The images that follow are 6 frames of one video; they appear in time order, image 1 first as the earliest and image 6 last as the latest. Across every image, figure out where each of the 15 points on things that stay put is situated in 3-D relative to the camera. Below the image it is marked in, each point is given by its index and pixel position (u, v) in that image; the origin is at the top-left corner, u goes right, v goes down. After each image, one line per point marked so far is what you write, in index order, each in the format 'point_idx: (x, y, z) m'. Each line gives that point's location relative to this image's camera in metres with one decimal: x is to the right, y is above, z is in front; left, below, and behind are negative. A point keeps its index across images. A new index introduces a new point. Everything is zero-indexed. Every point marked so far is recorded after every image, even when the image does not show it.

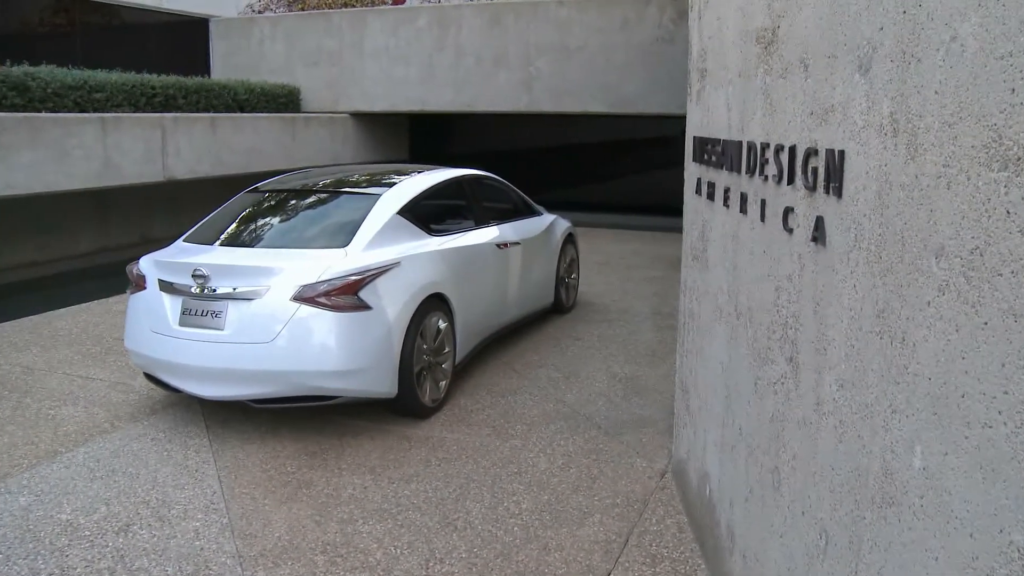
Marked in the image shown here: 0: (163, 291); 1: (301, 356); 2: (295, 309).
0: (-1.8, 0.0, +5.0) m
1: (-1.0, -0.3, +4.7) m
2: (-1.1, -0.1, +4.7) m
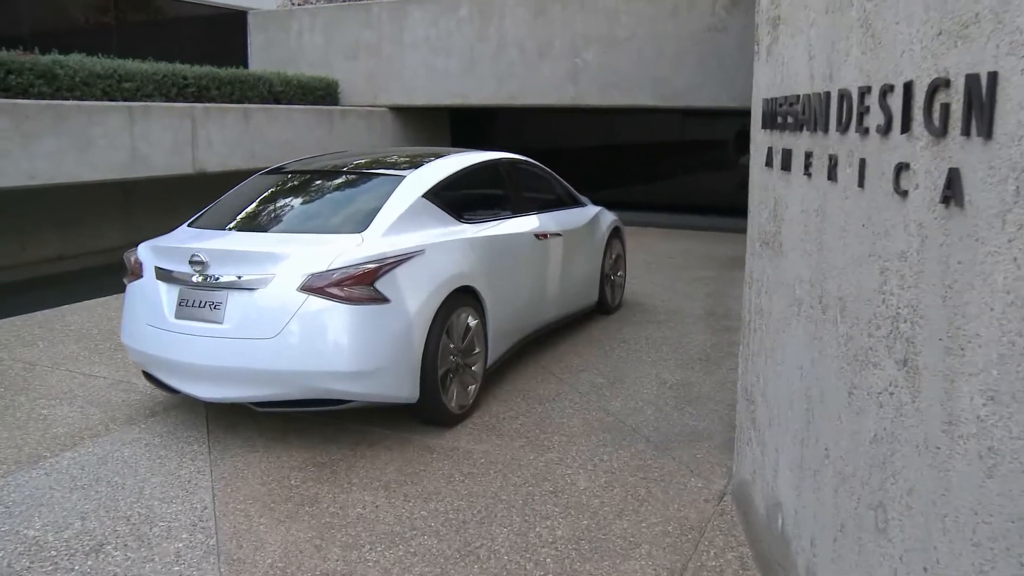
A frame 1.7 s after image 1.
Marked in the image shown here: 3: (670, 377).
0: (-1.7, 0.0, +4.5) m
1: (-0.9, -0.3, +4.2) m
2: (-0.9, -0.1, +4.2) m
3: (+1.0, -0.5, +5.9) m
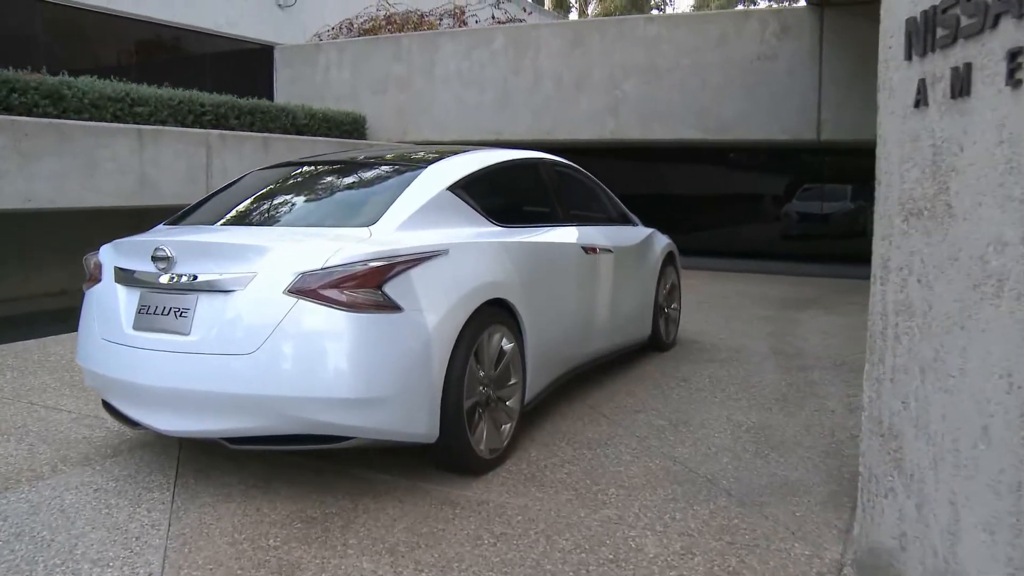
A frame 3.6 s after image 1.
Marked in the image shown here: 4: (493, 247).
0: (-1.5, 0.0, +3.6) m
1: (-0.7, -0.3, +3.2) m
2: (-0.7, -0.1, +3.3) m
3: (+1.2, -0.7, +4.9) m
4: (-0.1, +0.2, +4.0) m
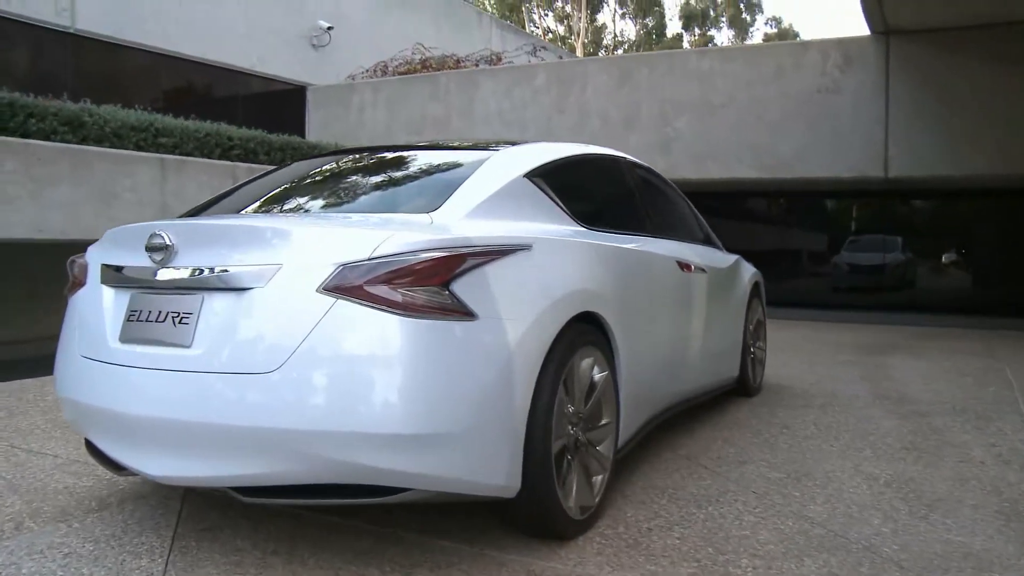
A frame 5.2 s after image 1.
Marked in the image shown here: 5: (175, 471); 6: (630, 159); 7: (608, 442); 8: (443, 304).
0: (-1.2, 0.0, +2.8) m
1: (-0.5, -0.3, +2.4) m
2: (-0.5, -0.1, +2.4) m
3: (+1.5, -0.8, +4.0) m
4: (+0.2, +0.1, +3.2) m
5: (-0.9, -0.5, +2.6) m
6: (+0.5, +0.6, +4.4) m
7: (+0.3, -0.5, +3.2) m
8: (-0.2, 0.0, +2.5) m
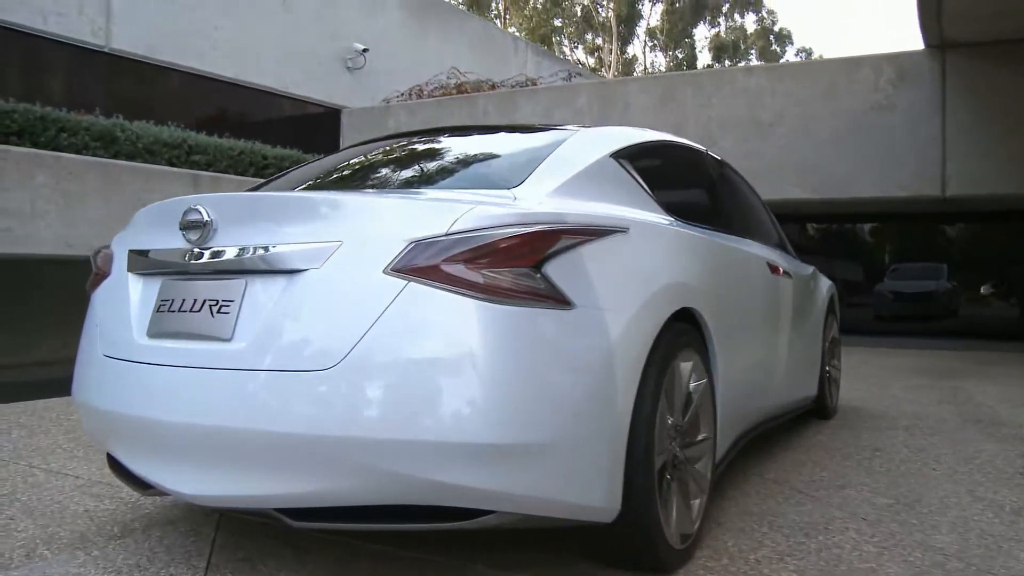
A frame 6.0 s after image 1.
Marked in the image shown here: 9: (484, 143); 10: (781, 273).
0: (-1.0, 0.0, +2.5) m
1: (-0.2, -0.2, +2.0) m
2: (-0.2, 0.0, +2.0) m
3: (+1.8, -0.8, +3.5) m
4: (+0.5, +0.1, +2.7) m
5: (-0.7, -0.5, +2.2) m
6: (+0.8, +0.6, +4.0) m
7: (+0.6, -0.5, +2.8) m
8: (0.0, 0.0, +2.1) m
9: (0.0, +0.5, +3.3) m
10: (+1.1, +0.1, +4.0) m
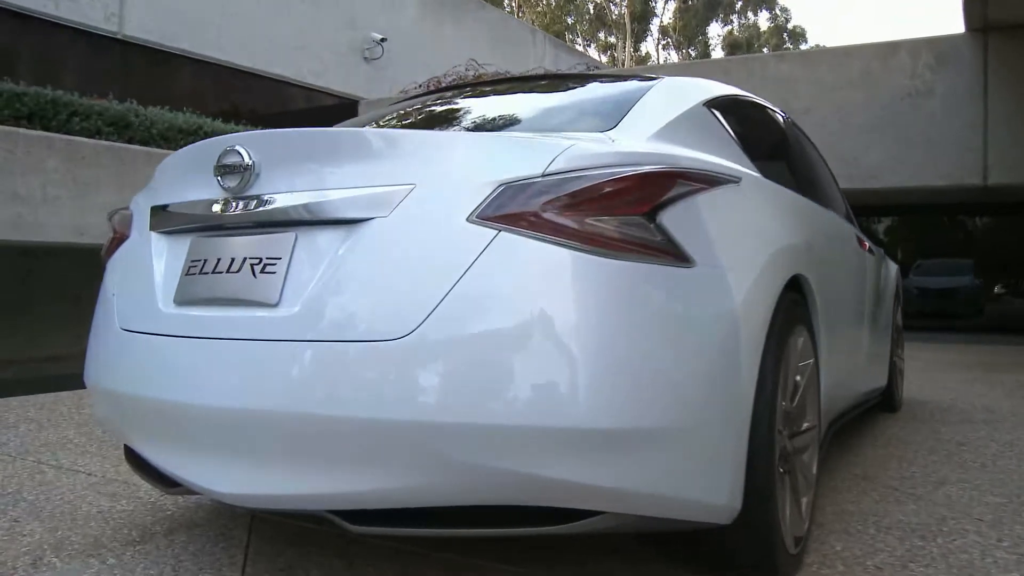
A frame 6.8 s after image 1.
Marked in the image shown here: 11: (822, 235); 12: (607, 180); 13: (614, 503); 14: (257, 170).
0: (-0.8, +0.1, +2.1) m
1: (0.0, -0.2, +1.6) m
2: (-0.1, +0.1, +1.7) m
3: (+2.0, -0.7, +3.1) m
4: (+0.7, +0.2, +2.4) m
5: (-0.5, -0.4, +1.8) m
6: (+1.0, +0.7, +3.6) m
7: (+0.8, -0.4, +2.4) m
8: (+0.2, +0.1, +1.7) m
9: (+0.2, +0.6, +2.9) m
10: (+1.3, +0.1, +3.6) m
11: (+0.9, +0.1, +2.7) m
12: (+0.2, +0.2, +1.8) m
13: (+0.2, -0.4, +1.7) m
14: (-0.5, +0.2, +1.9) m
